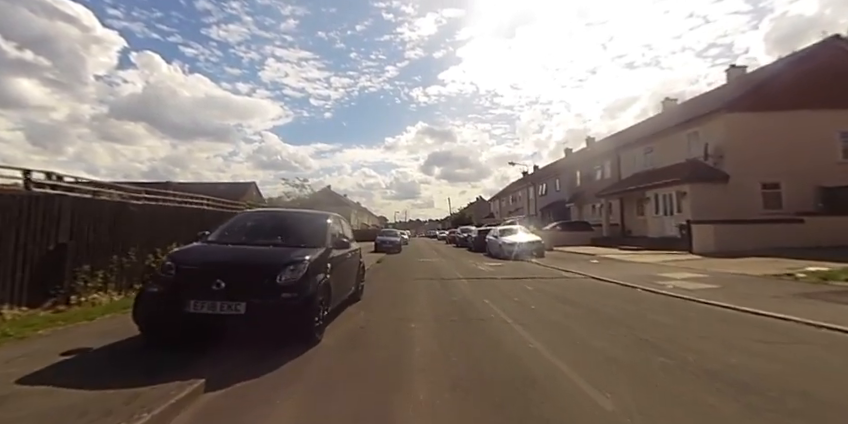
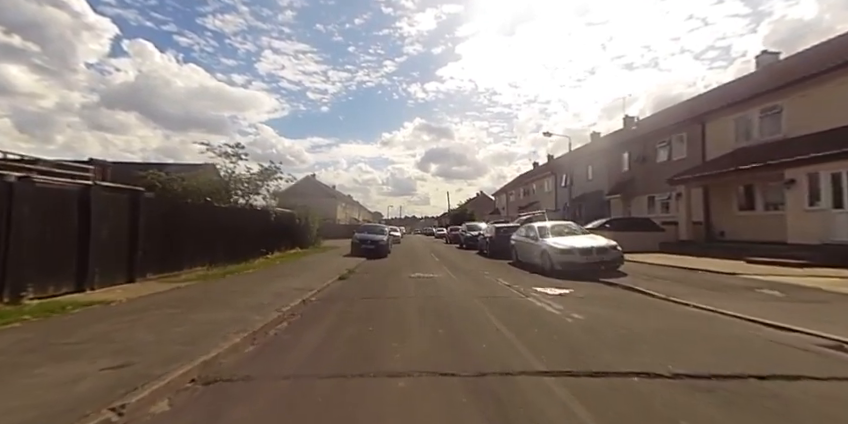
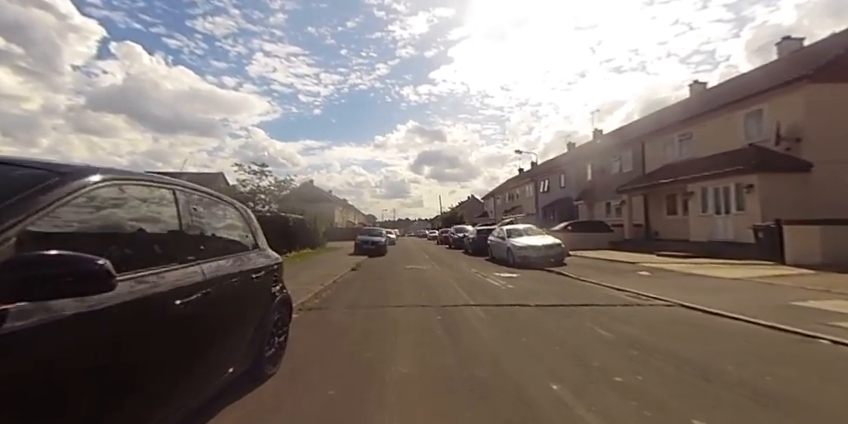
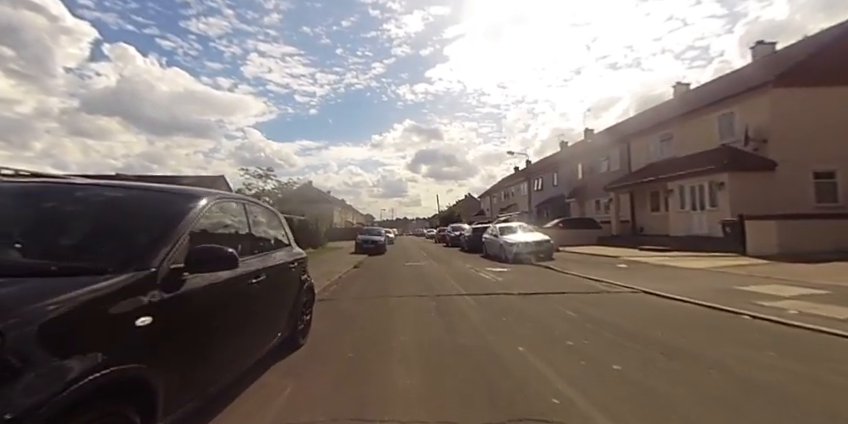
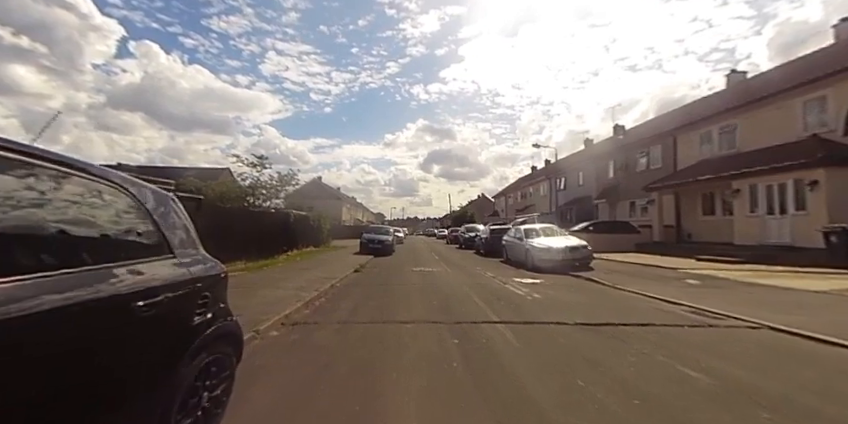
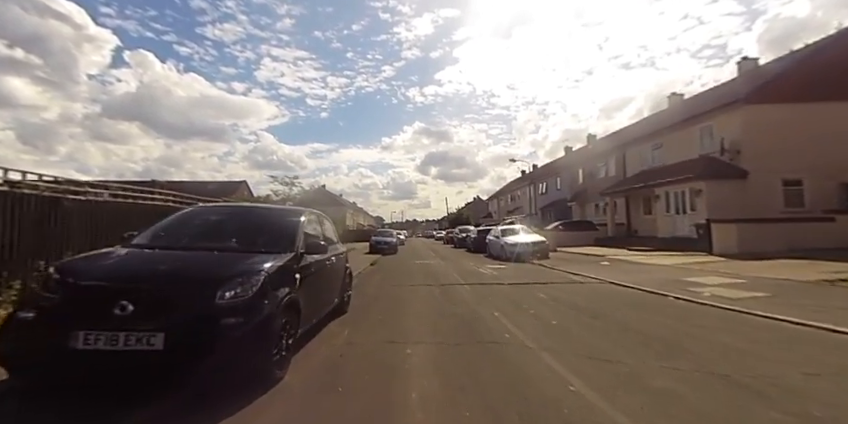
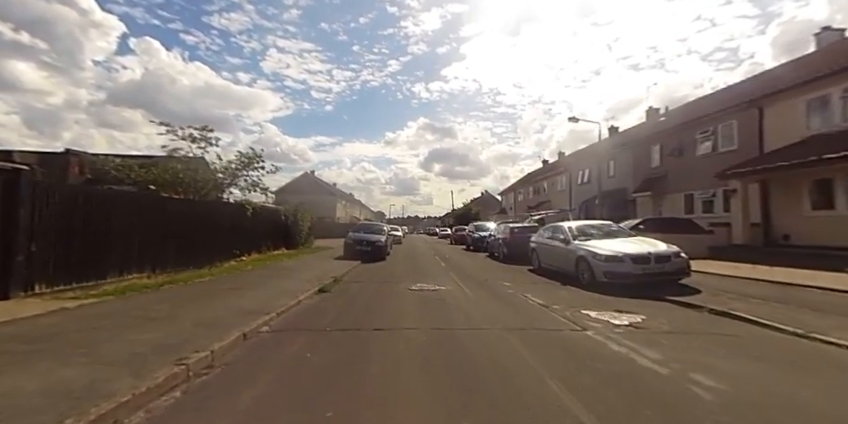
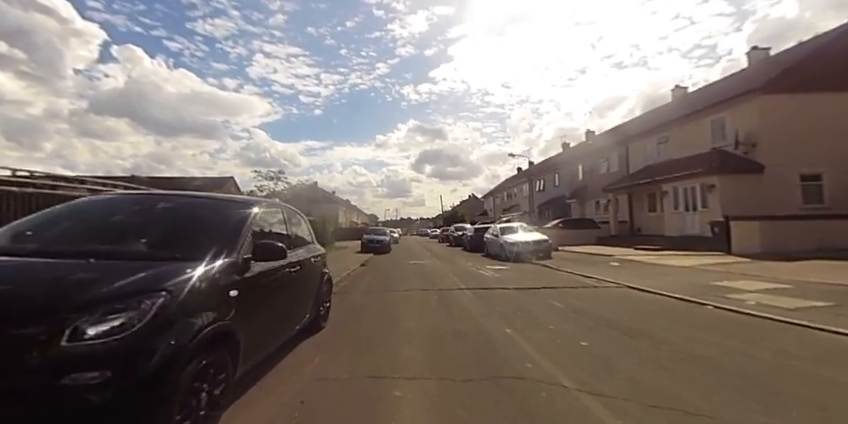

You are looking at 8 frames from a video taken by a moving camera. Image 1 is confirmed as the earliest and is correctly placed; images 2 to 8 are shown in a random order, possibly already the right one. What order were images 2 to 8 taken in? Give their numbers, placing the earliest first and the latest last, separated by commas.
6, 8, 4, 3, 5, 2, 7
